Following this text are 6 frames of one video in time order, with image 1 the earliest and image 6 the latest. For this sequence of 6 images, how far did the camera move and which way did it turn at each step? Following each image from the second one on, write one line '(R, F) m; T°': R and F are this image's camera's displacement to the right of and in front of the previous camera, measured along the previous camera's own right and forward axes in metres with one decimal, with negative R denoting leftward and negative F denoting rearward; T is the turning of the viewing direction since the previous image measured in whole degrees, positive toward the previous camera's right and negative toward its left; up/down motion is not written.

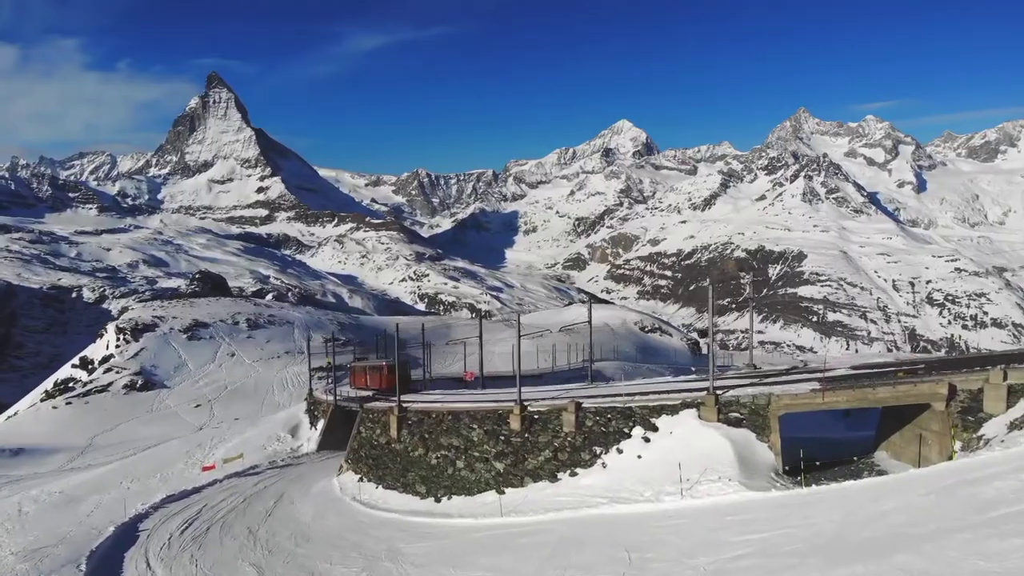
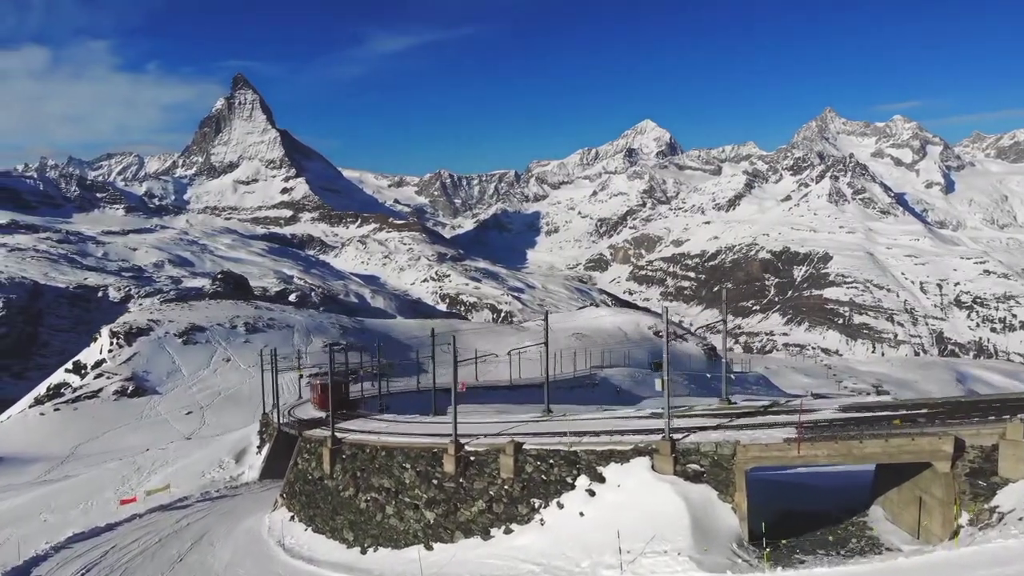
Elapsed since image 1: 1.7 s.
(+2.3, +2.9) m; -2°
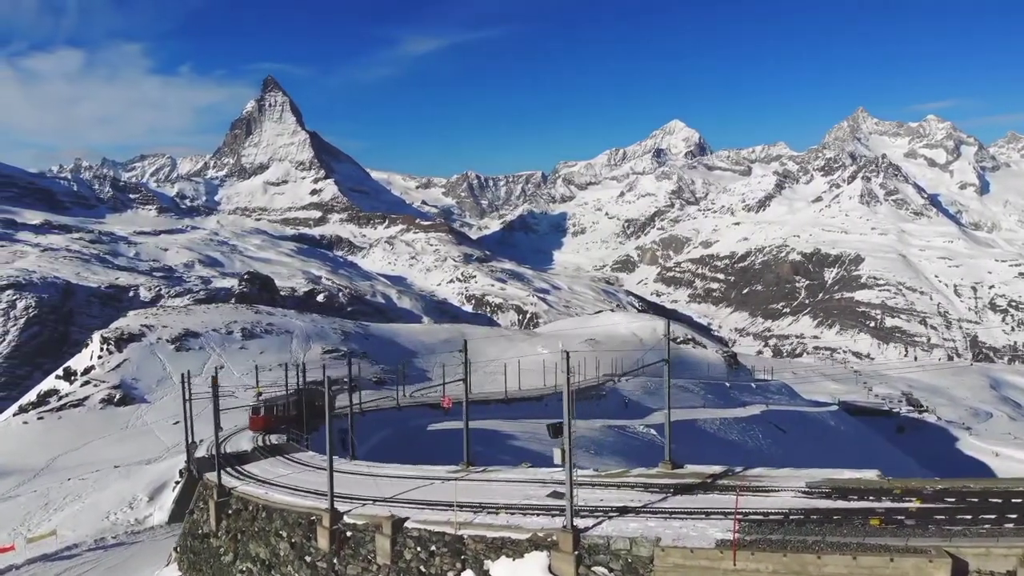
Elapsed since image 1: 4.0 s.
(+2.8, +3.6) m; -2°
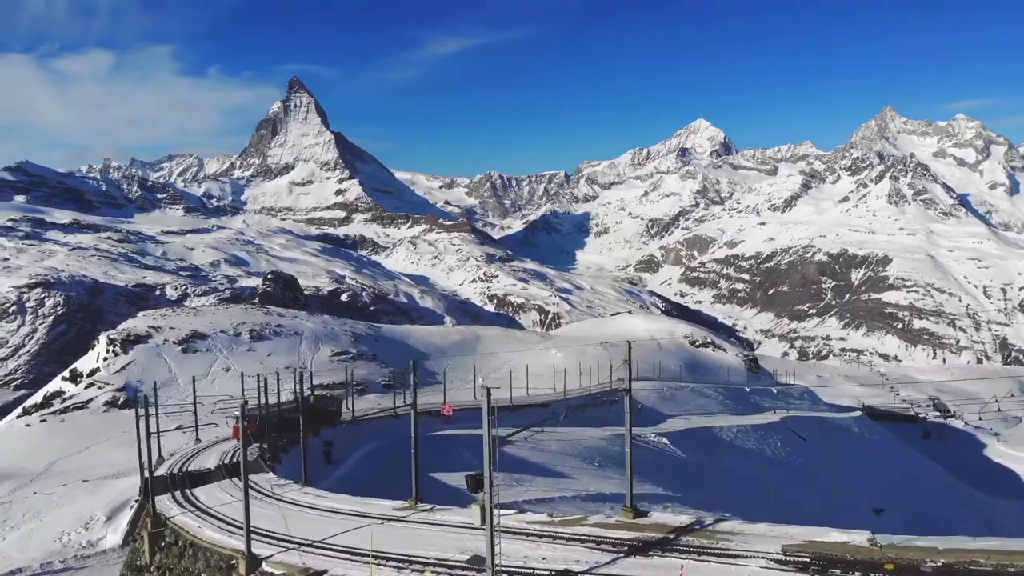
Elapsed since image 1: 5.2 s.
(+1.5, +1.8) m; -2°
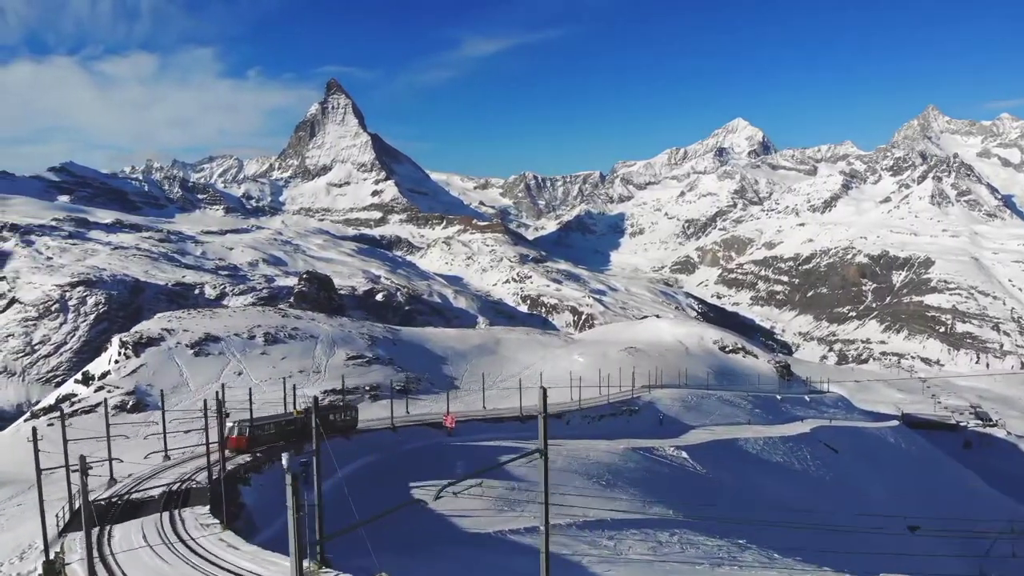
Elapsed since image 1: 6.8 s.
(+2.0, +2.5) m; -3°
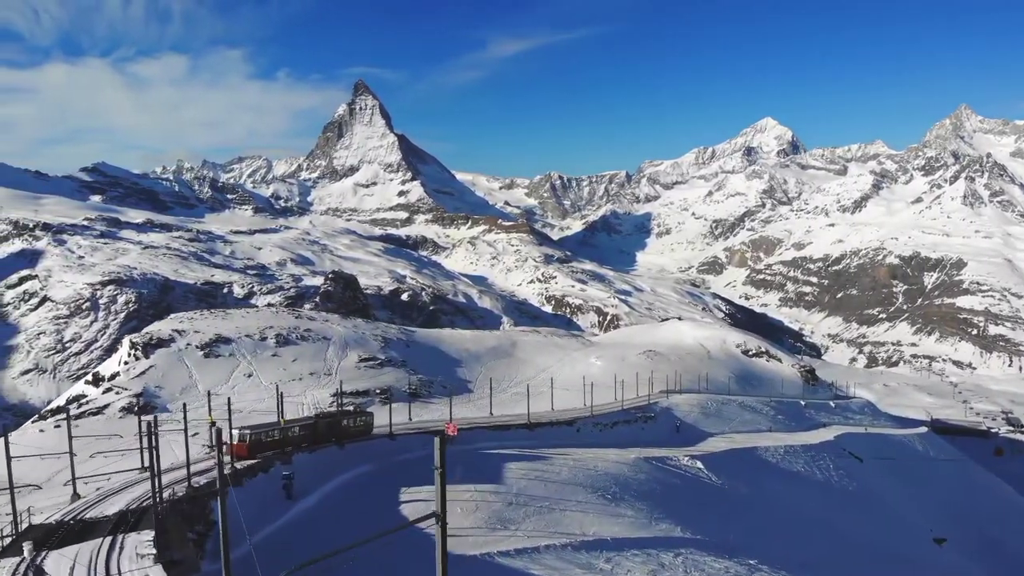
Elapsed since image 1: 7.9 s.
(+1.5, +1.7) m; -2°
